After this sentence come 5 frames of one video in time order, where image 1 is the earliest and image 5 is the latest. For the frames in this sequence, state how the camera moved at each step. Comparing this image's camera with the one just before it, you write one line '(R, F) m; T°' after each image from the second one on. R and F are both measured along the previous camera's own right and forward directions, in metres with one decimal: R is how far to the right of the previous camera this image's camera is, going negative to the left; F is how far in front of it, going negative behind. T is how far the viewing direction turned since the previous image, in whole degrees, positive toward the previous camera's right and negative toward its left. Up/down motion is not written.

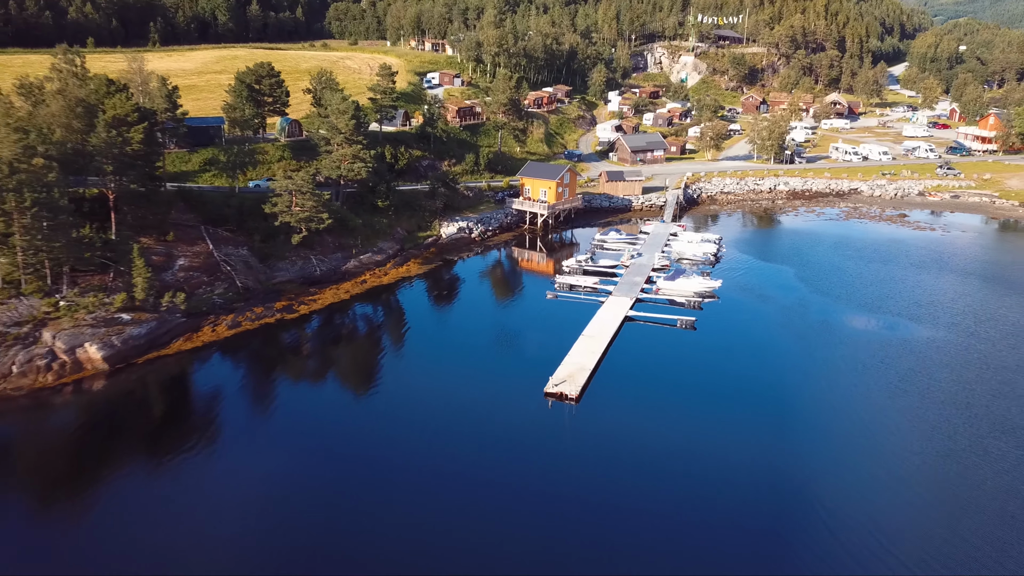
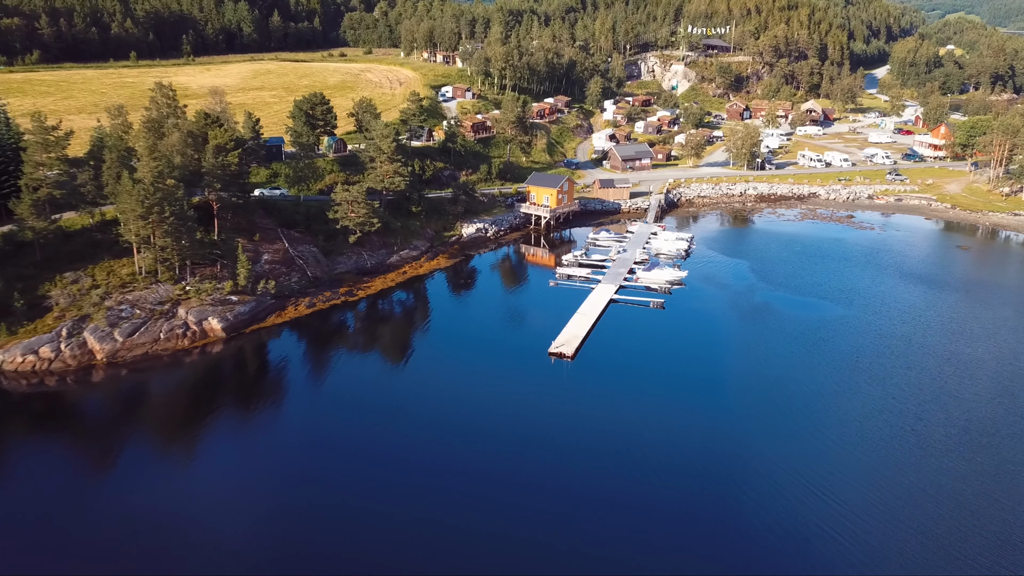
(-0.3, -5.8) m; 0°
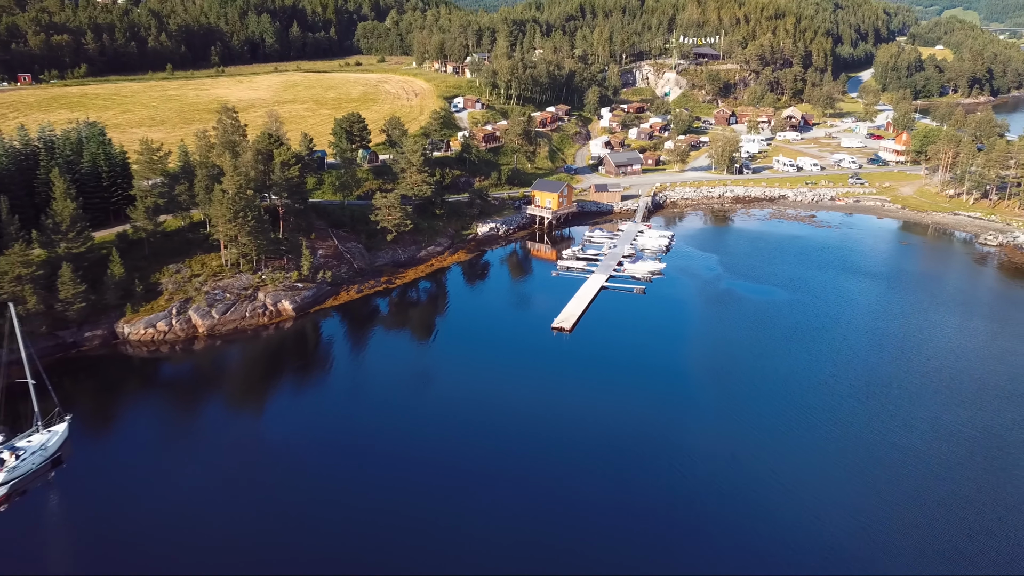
(-0.3, -5.8) m; 0°
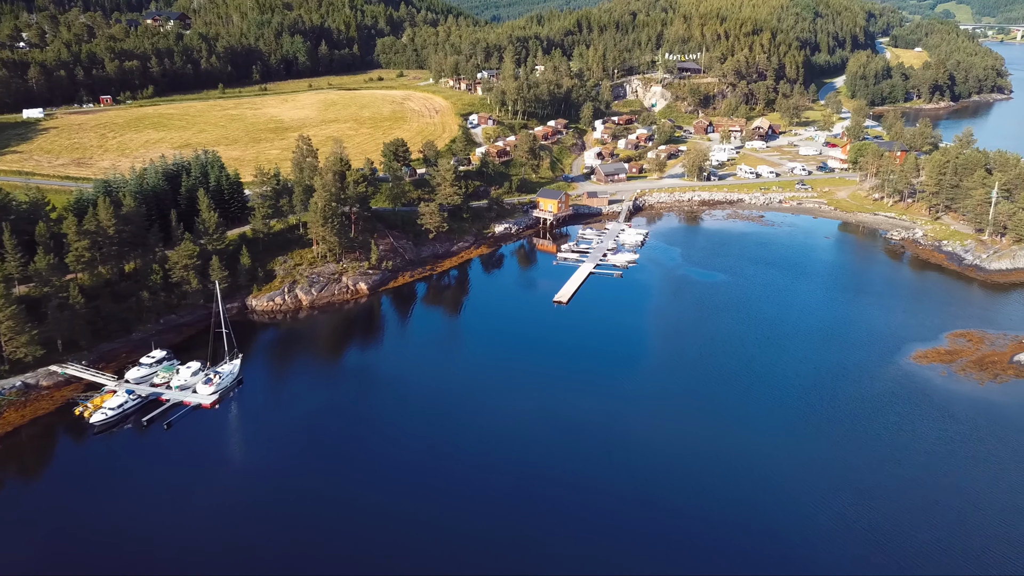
(-0.5, -10.8) m; 0°
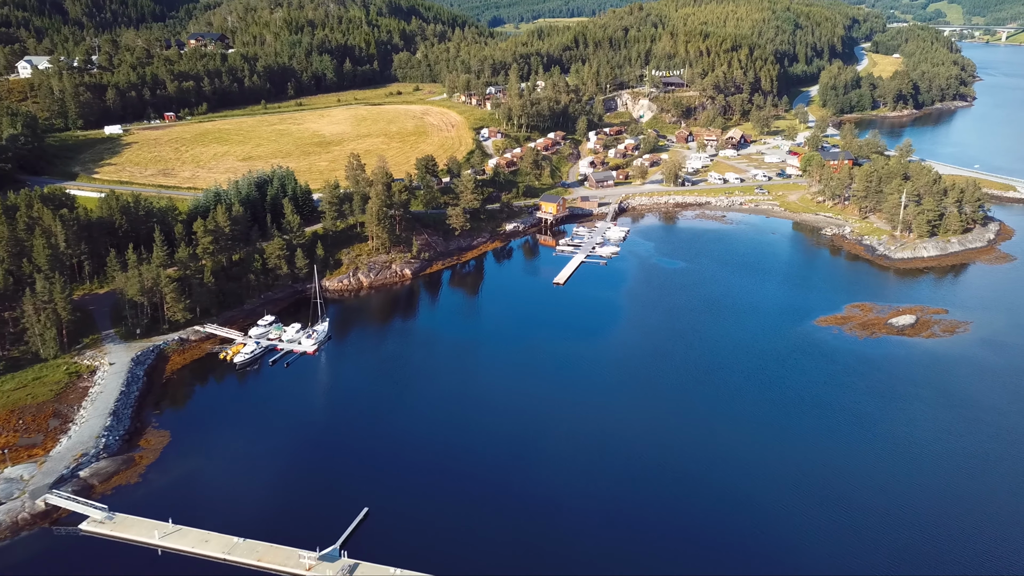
(-0.5, -11.8) m; 0°
